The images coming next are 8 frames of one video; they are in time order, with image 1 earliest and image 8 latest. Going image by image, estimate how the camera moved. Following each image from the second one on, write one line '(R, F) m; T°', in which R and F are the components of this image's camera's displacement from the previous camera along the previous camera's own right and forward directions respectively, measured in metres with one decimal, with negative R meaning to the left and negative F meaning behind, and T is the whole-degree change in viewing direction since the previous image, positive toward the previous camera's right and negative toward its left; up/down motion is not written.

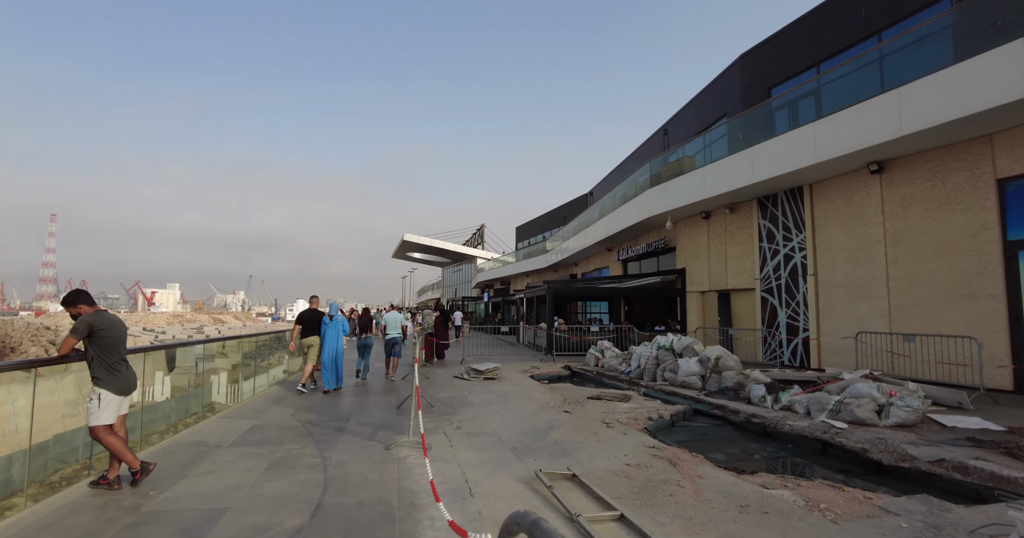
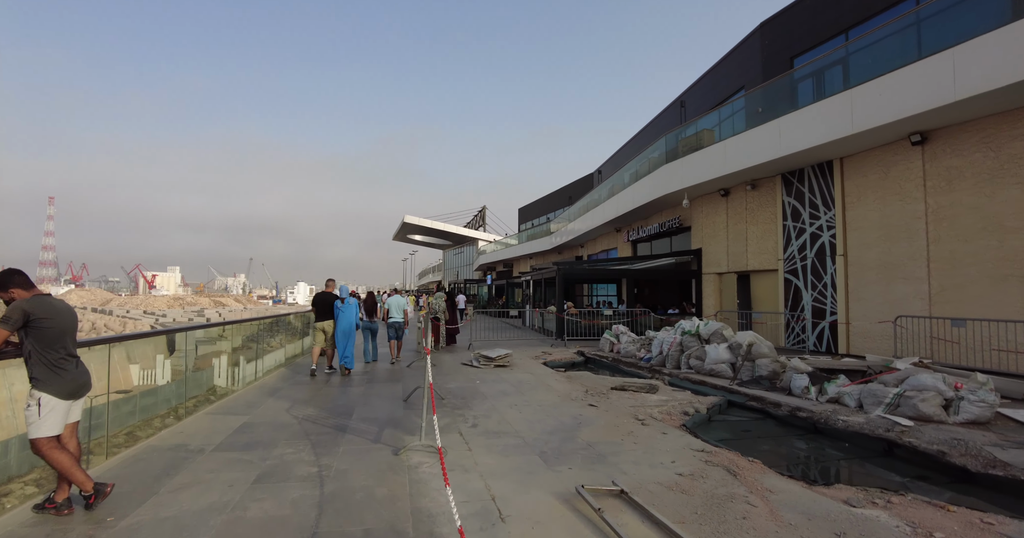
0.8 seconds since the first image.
(-0.3, +0.7) m; 0°
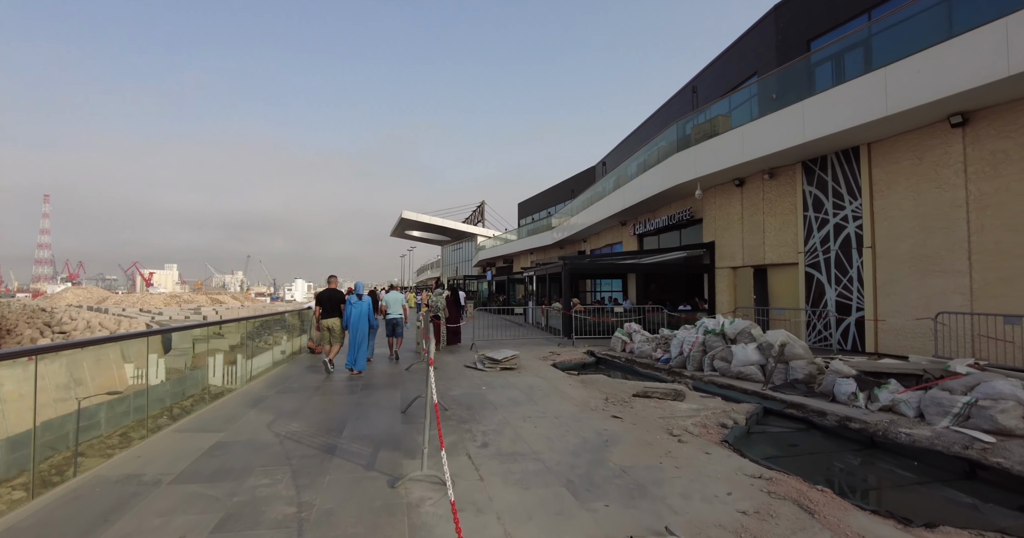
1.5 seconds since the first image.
(-0.2, +0.7) m; 0°
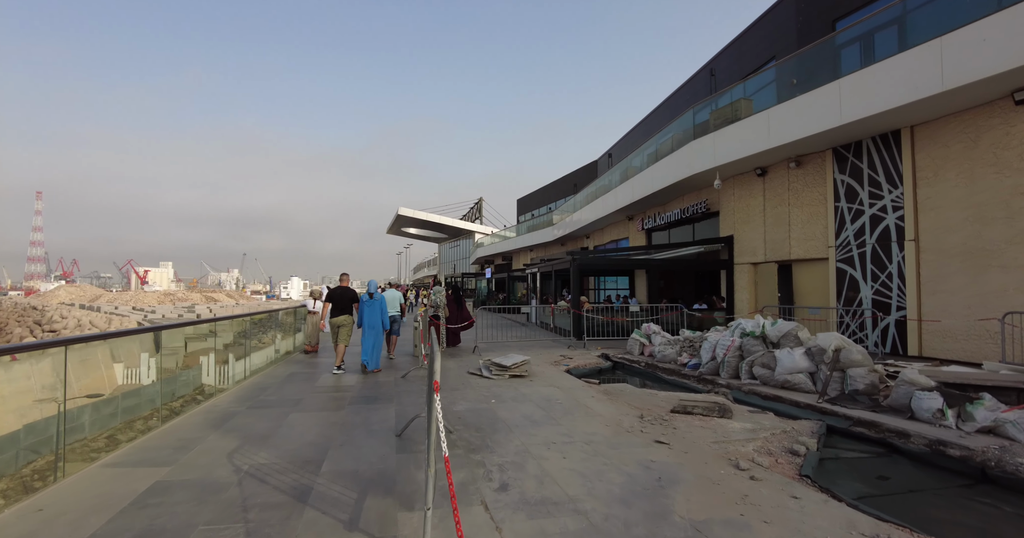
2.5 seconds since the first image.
(-0.2, +0.9) m; 0°
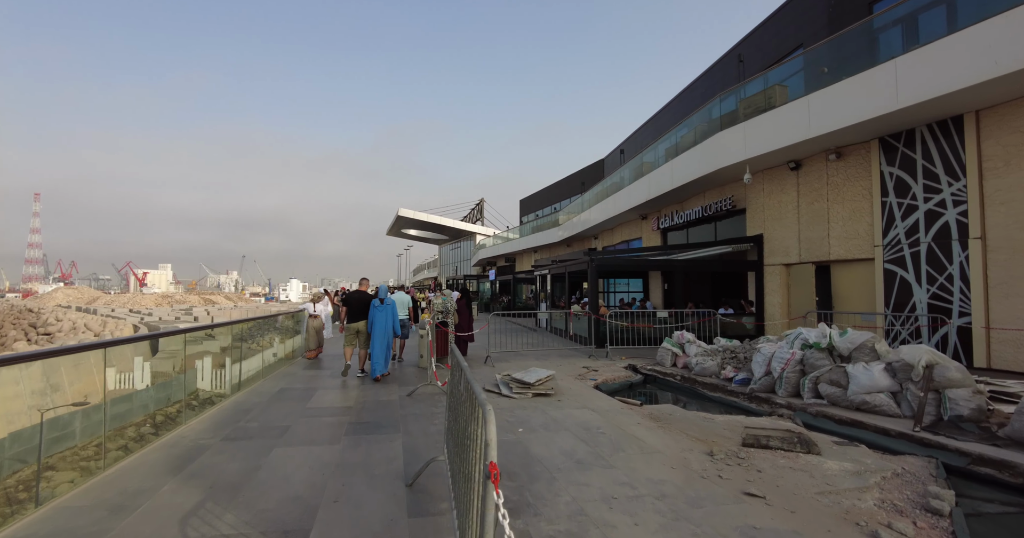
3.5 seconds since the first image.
(-0.4, +0.9) m; 0°
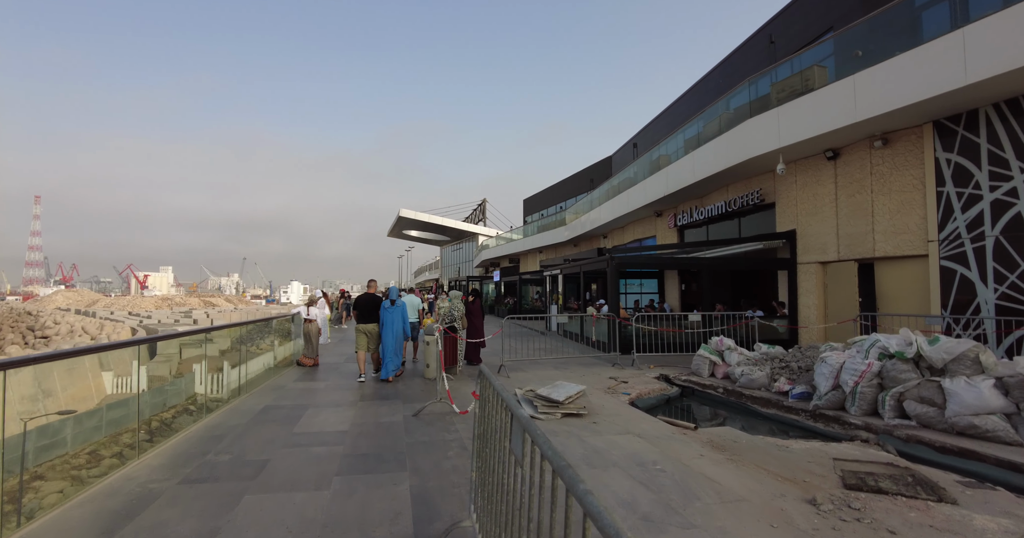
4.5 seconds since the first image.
(-0.3, +0.9) m; 0°
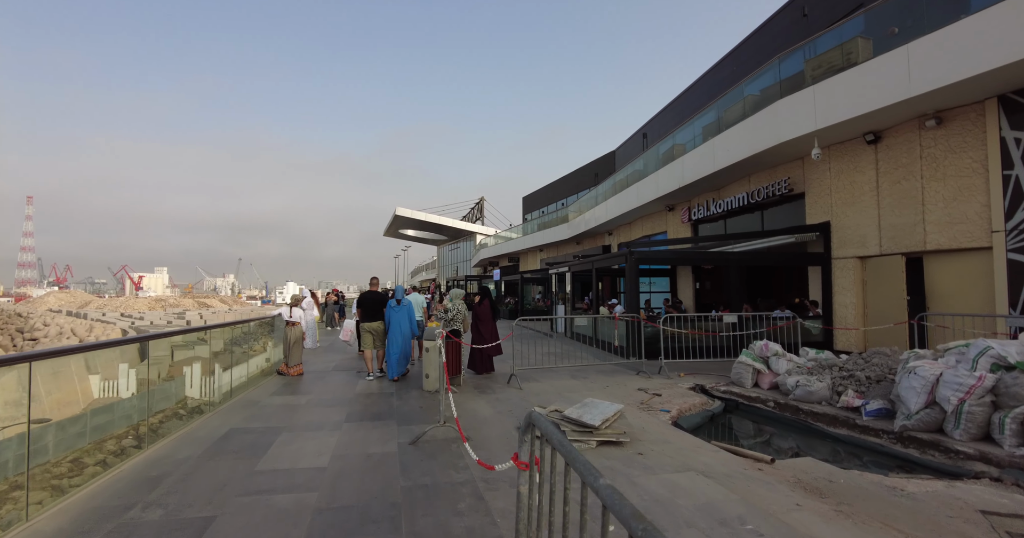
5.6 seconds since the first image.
(-0.2, +1.0) m; 0°
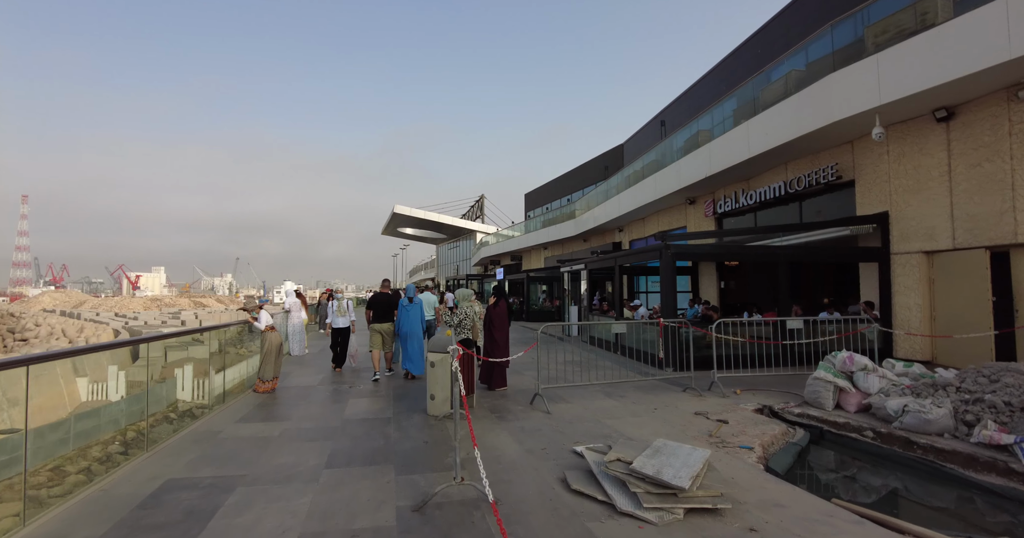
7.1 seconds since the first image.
(-0.3, +1.2) m; 0°
